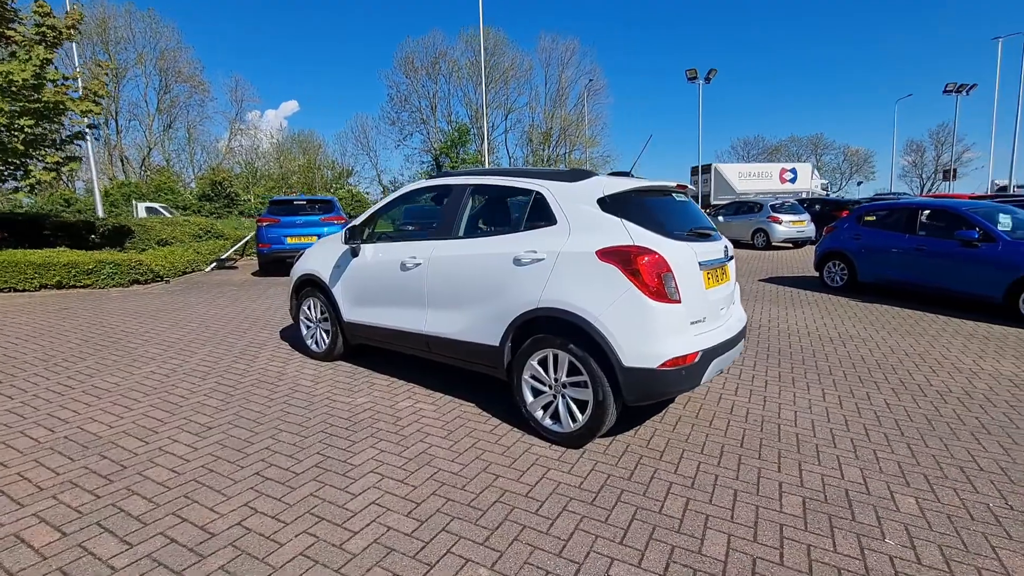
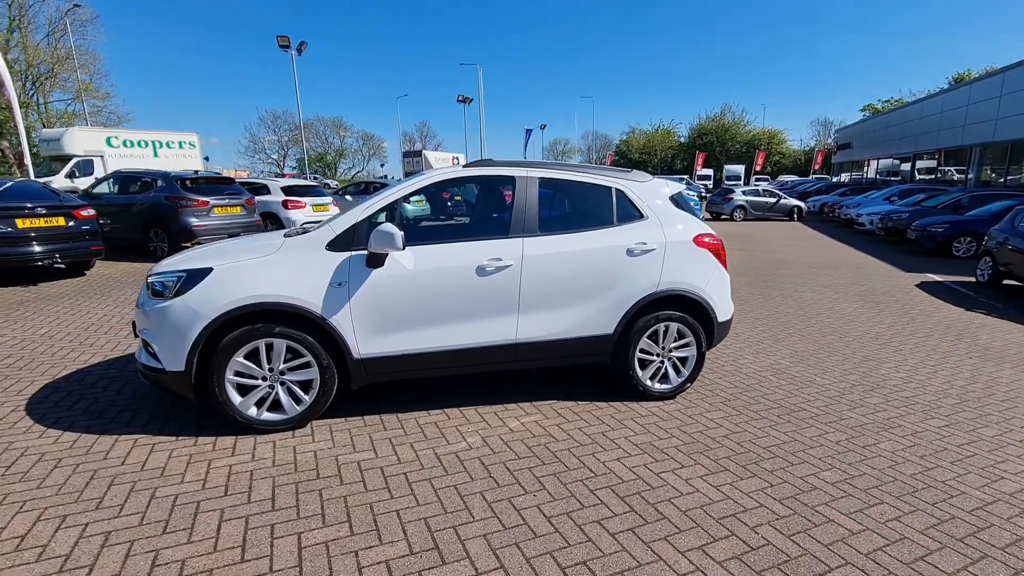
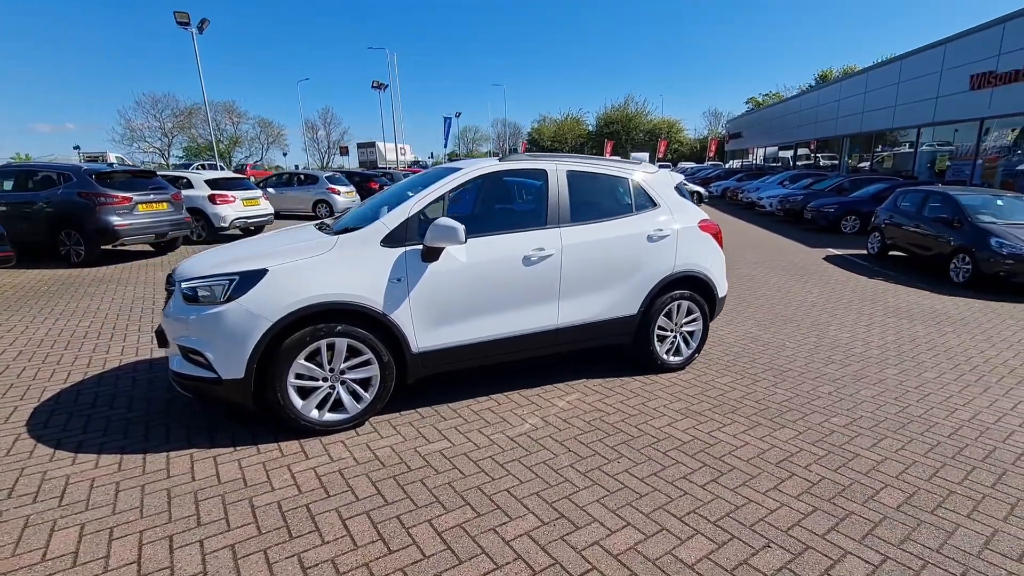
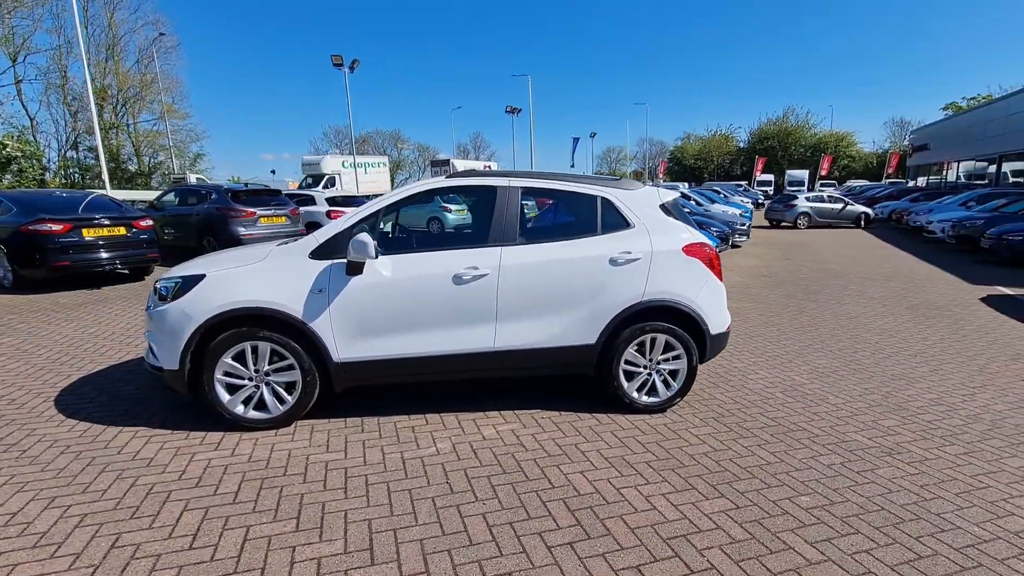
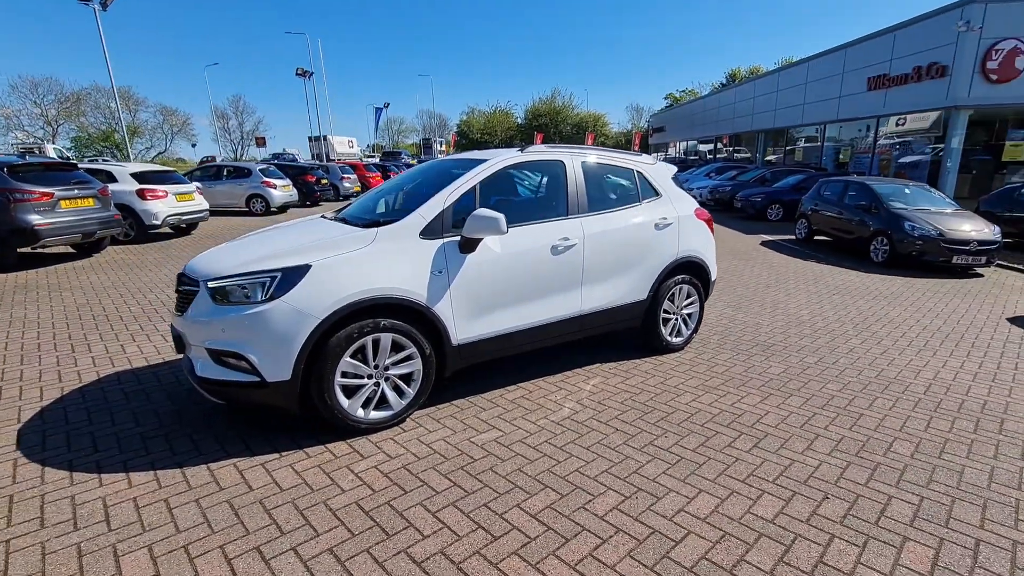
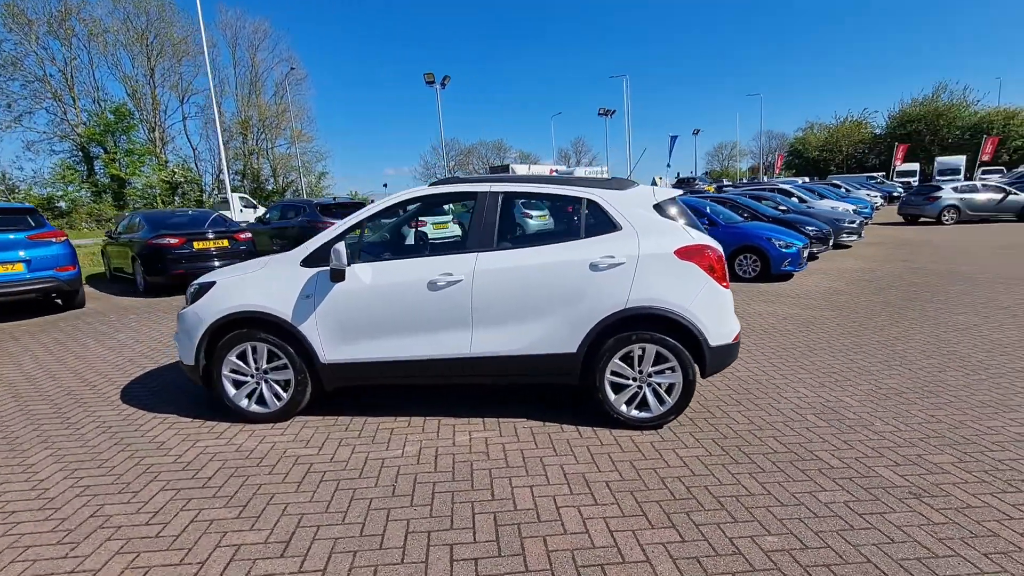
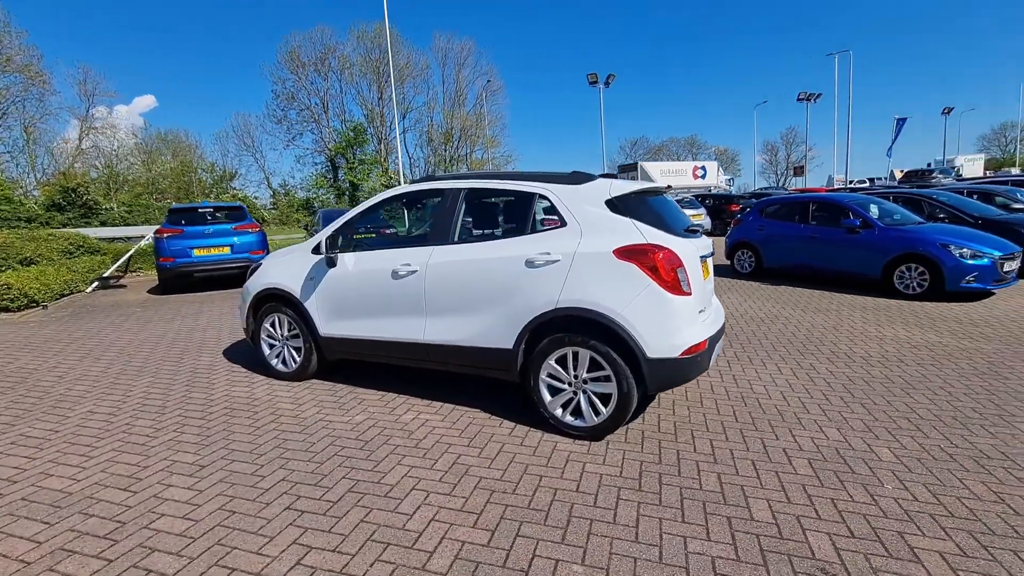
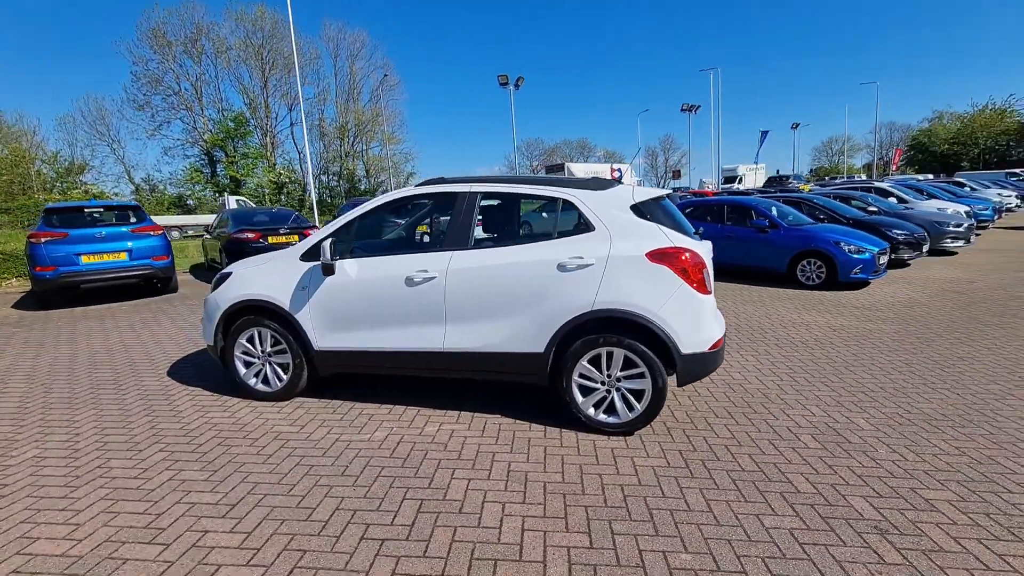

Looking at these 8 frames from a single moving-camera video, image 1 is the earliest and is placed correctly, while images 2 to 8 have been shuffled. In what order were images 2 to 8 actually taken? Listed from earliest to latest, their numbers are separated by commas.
7, 8, 6, 4, 2, 3, 5
